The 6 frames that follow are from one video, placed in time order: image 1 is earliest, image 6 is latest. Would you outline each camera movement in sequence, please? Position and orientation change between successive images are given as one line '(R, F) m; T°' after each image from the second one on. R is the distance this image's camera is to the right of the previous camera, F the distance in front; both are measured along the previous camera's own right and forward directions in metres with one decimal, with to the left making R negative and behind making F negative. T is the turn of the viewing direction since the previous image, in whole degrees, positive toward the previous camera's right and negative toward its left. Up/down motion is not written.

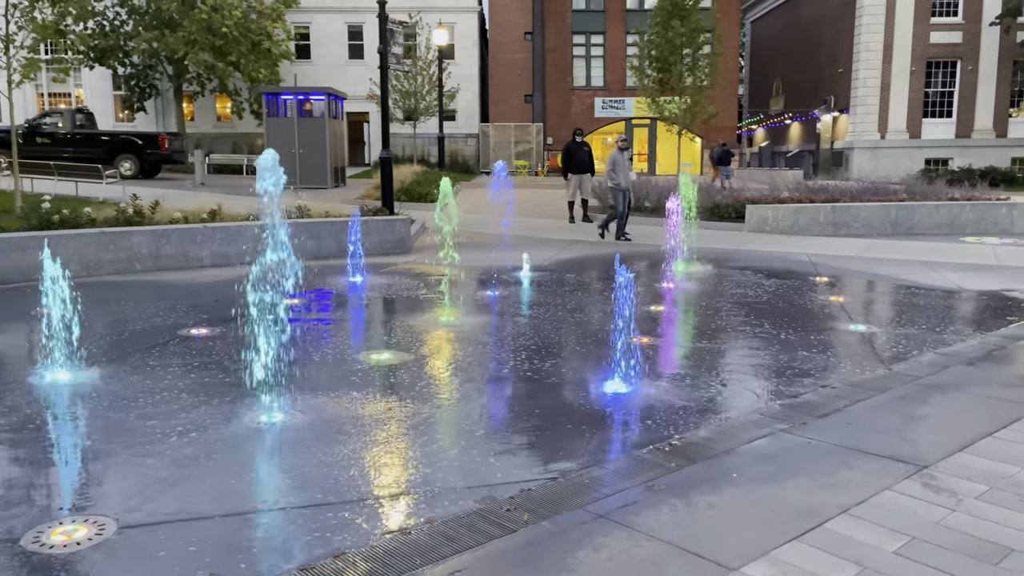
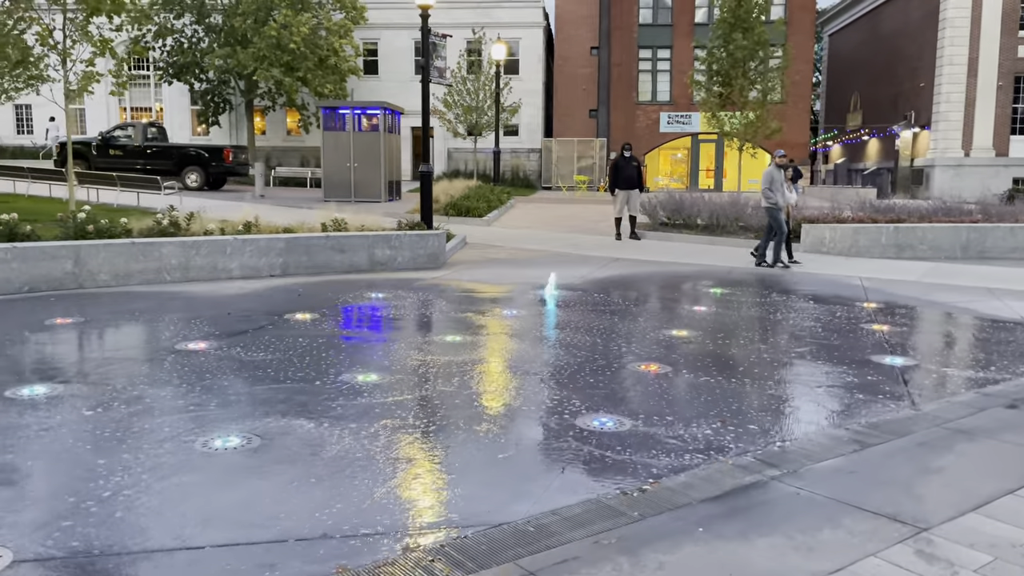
(+0.5, +0.3) m; -5°
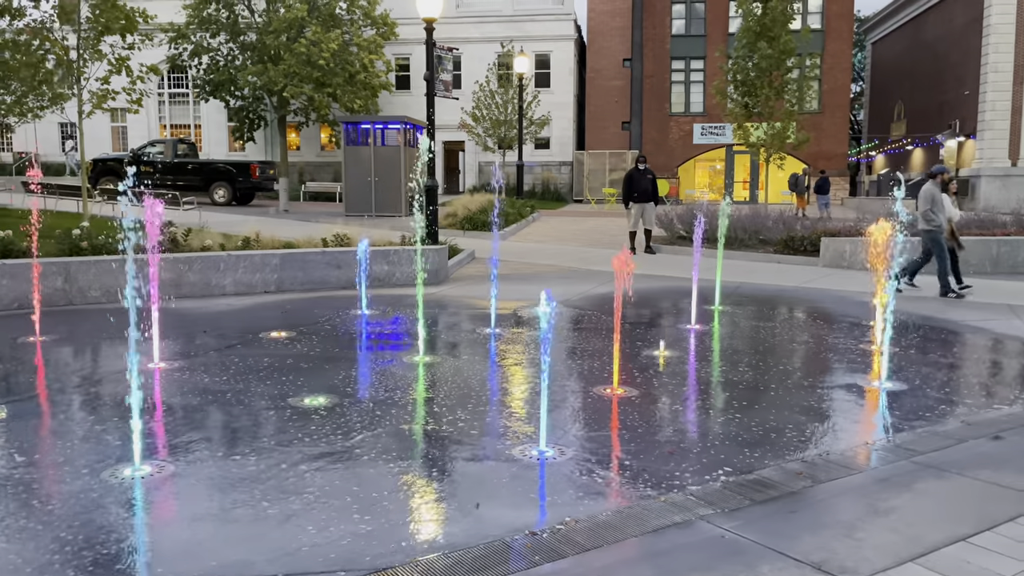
(+0.6, +0.3) m; -3°
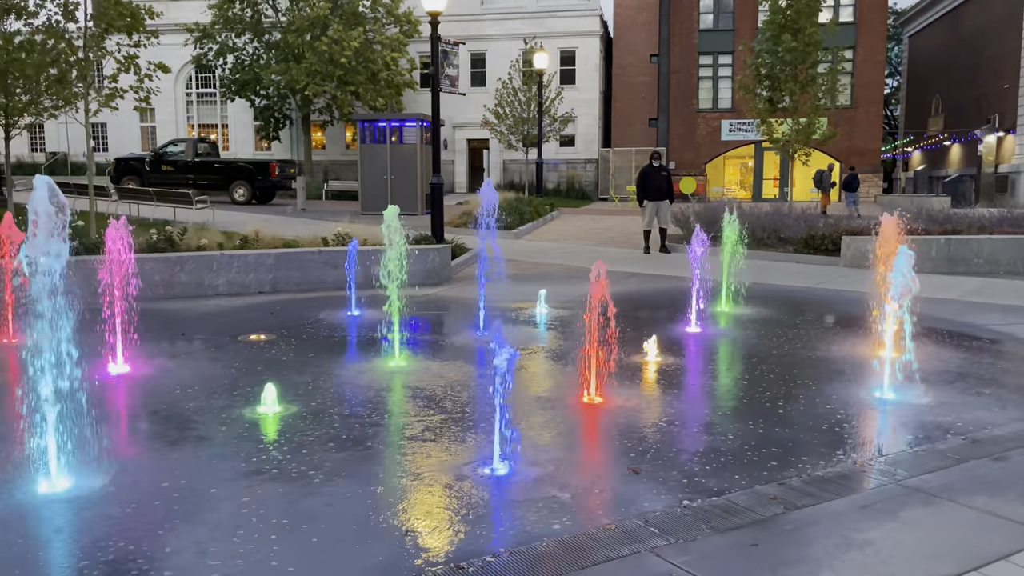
(+0.4, +0.4) m; -2°
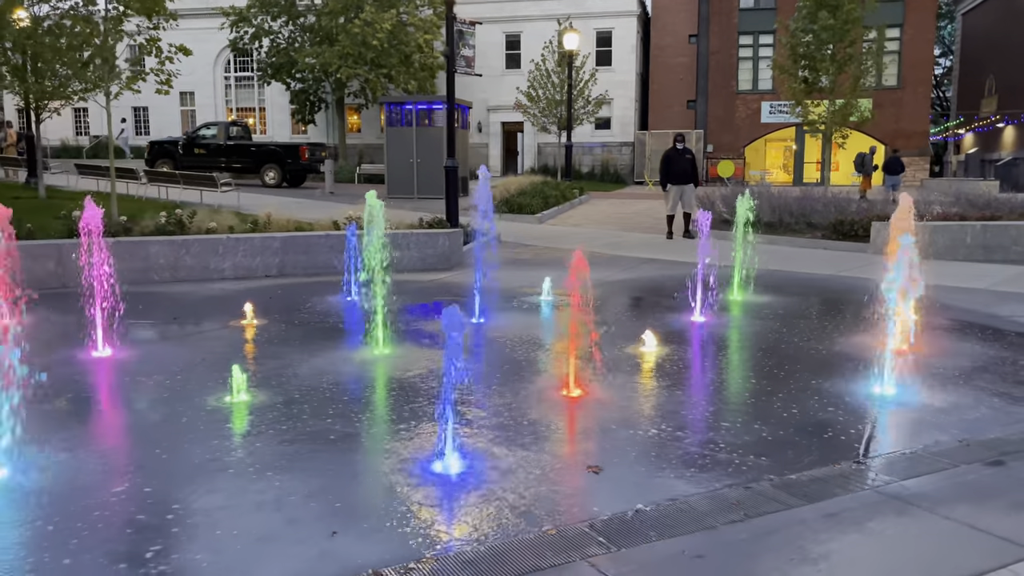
(+0.4, +0.2) m; -3°
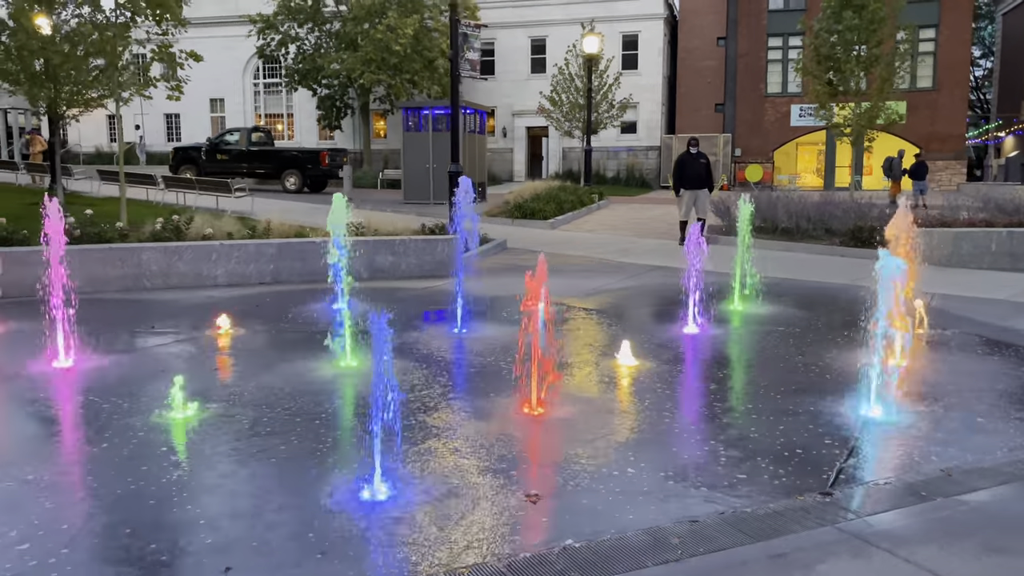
(+0.5, +0.3) m; -2°
